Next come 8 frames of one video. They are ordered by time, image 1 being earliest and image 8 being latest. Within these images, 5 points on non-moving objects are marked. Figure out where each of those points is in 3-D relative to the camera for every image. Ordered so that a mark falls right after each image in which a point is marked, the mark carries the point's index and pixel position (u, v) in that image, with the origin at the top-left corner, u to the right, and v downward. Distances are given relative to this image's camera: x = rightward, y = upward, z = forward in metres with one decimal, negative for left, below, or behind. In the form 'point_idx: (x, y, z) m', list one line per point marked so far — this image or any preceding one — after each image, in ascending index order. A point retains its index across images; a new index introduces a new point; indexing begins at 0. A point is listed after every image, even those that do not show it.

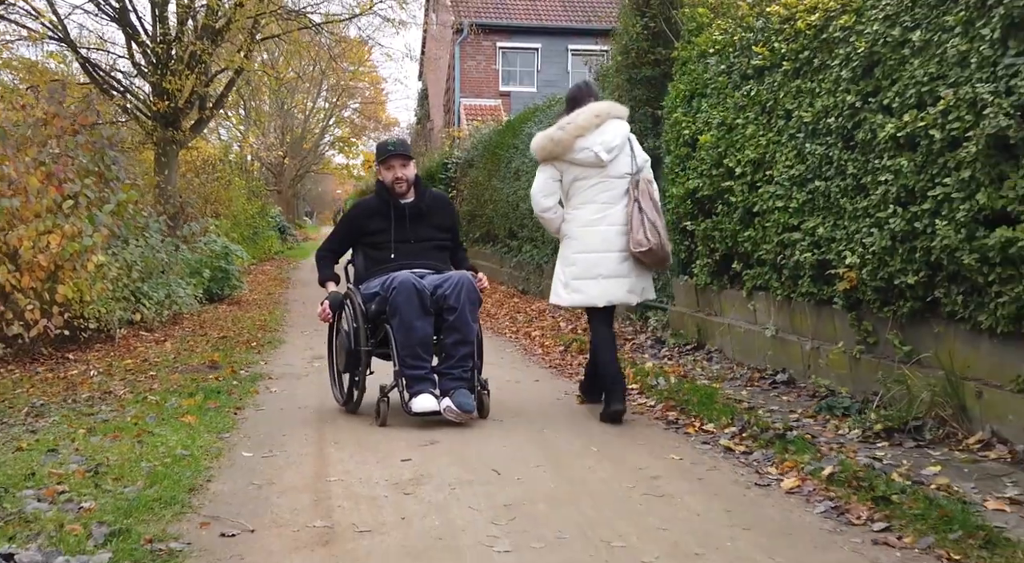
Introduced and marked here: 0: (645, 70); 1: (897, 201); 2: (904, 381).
0: (+1.4, +2.2, +12.1) m
1: (+2.2, +0.5, +6.5) m
2: (+2.2, -0.6, +6.5) m
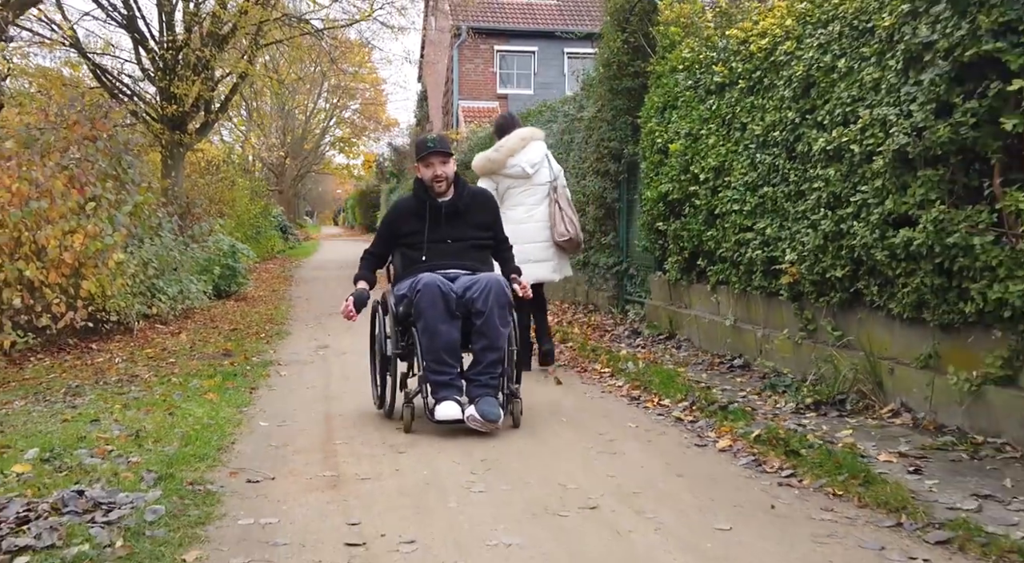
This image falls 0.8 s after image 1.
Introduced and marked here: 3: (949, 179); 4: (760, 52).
0: (+1.3, +2.3, +13.1) m
1: (+2.1, +0.5, +7.5) m
2: (+2.1, -0.5, +7.5) m
3: (+2.3, +0.5, +6.0) m
4: (+1.9, +1.8, +8.8) m
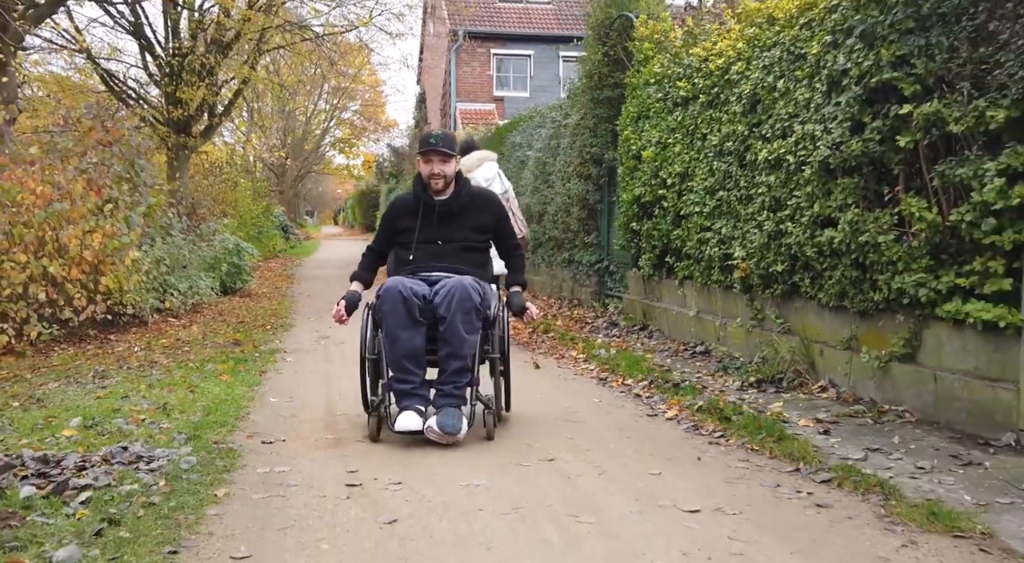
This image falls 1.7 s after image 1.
0: (+1.1, +2.3, +14.1) m
1: (+1.9, +0.5, +8.5) m
2: (+2.0, -0.5, +8.5) m
3: (+2.2, +0.6, +7.0) m
4: (+1.8, +1.8, +9.9) m
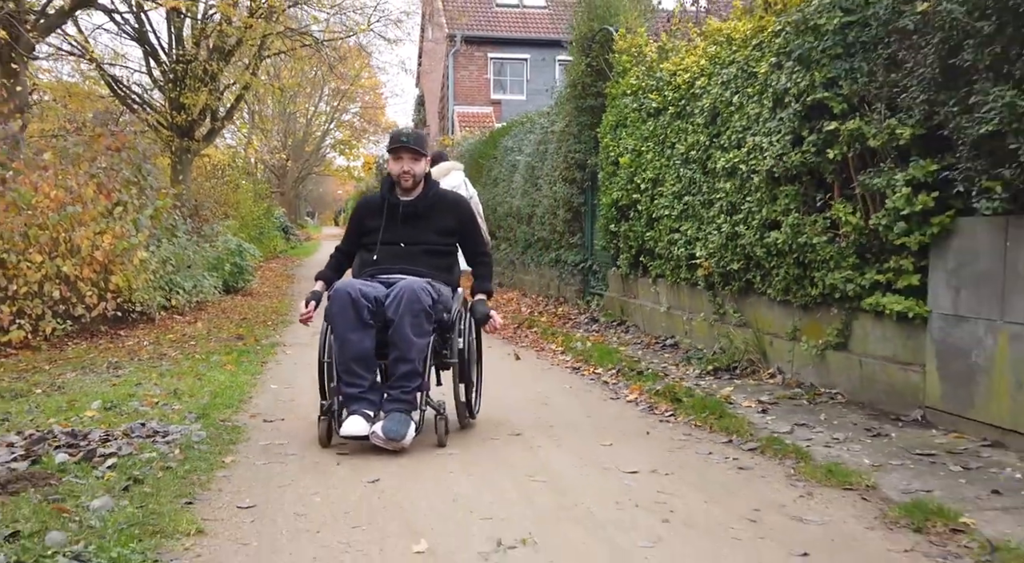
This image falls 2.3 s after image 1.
0: (+1.0, +2.3, +14.9) m
1: (+1.8, +0.6, +9.3) m
2: (+1.8, -0.5, +9.4) m
3: (+2.0, +0.6, +7.8) m
4: (+1.6, +1.8, +10.7) m
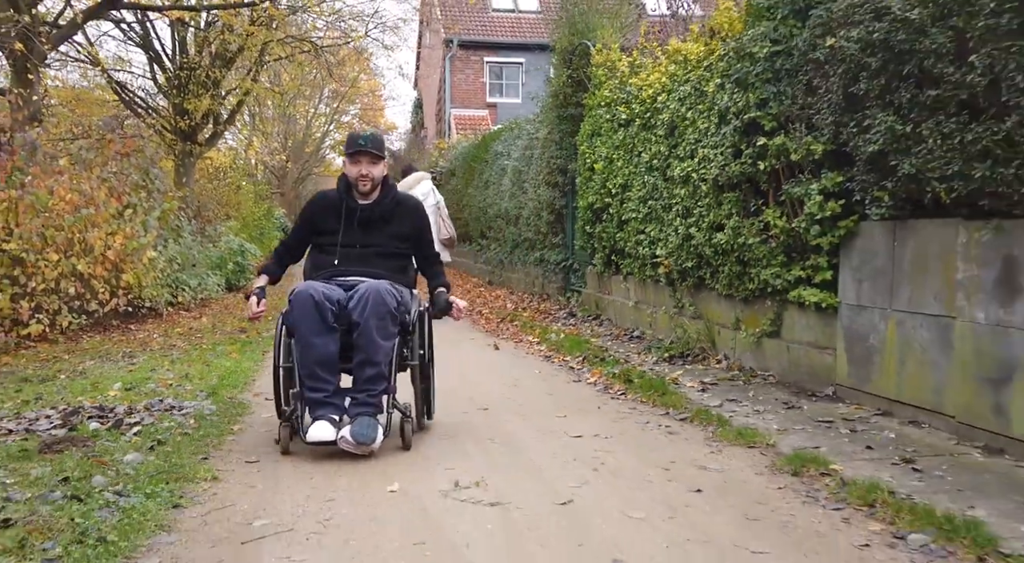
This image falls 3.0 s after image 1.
0: (+0.8, +2.4, +15.9) m
1: (+1.5, +0.6, +10.4) m
2: (+1.6, -0.4, +10.4) m
3: (+1.8, +0.6, +8.9) m
4: (+1.4, +1.9, +11.7) m
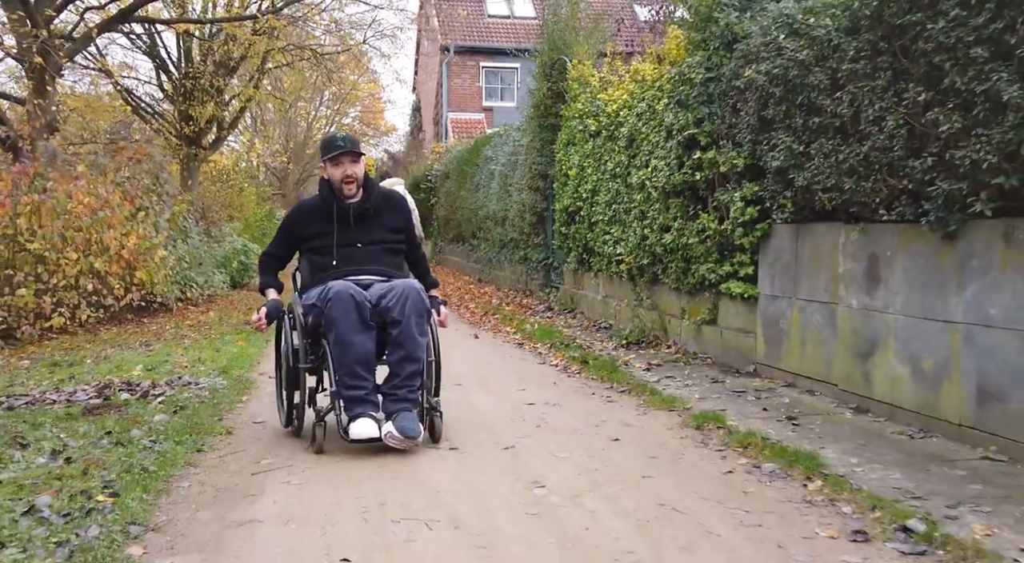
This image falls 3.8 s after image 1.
0: (+0.5, +2.4, +17.3) m
1: (+1.3, +0.6, +11.7) m
2: (+1.3, -0.4, +11.7) m
3: (+1.5, +0.7, +10.2) m
4: (+1.1, +1.9, +13.0) m
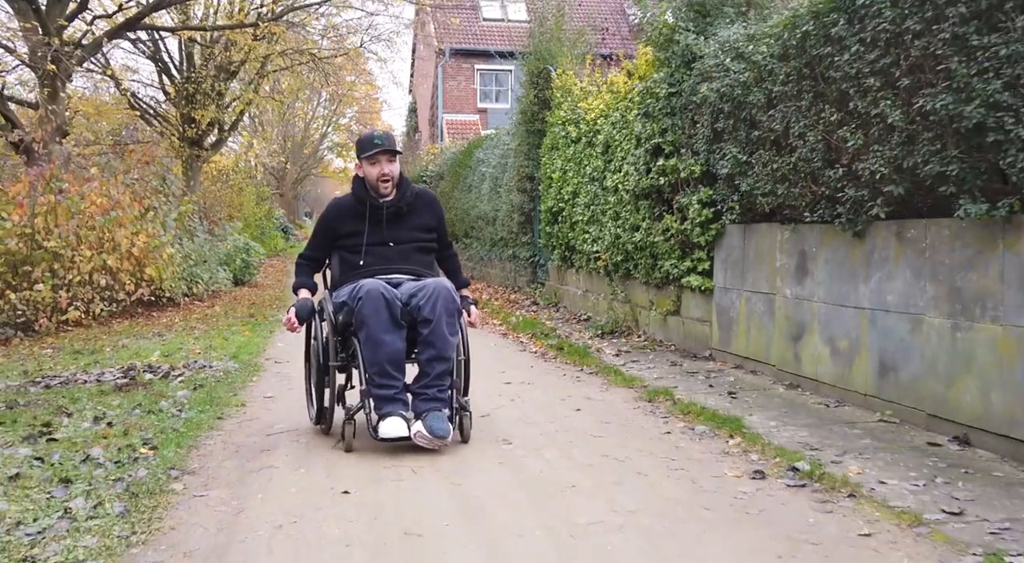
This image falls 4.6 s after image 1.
0: (+0.4, +2.5, +18.3) m
1: (+1.1, +0.7, +12.7) m
2: (+1.2, -0.3, +12.8) m
3: (+1.4, +0.7, +11.2) m
4: (+1.0, +2.0, +14.1) m
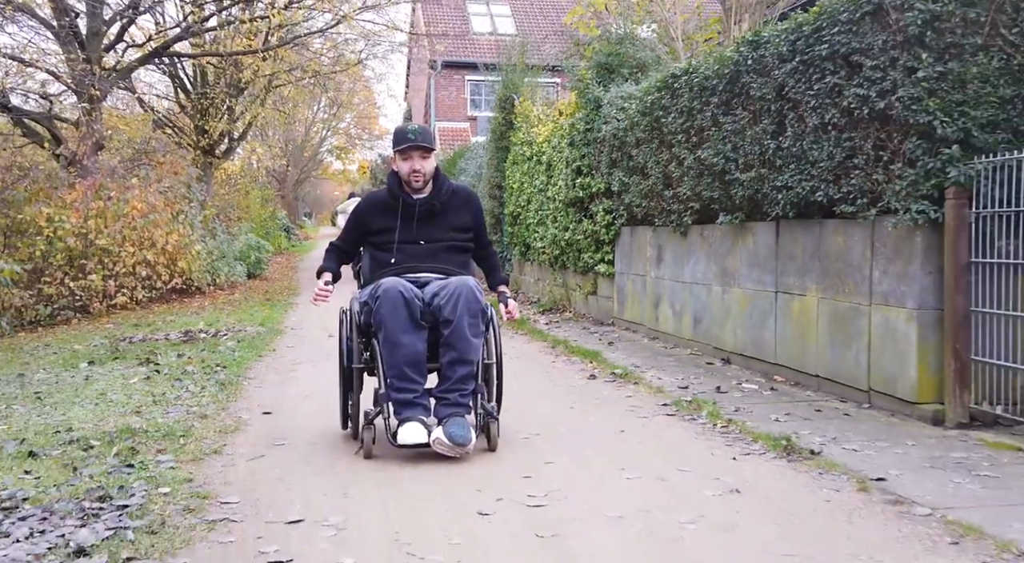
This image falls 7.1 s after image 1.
0: (-0.2, +2.6, +21.9) m
1: (+0.6, +0.8, +16.3) m
2: (+0.6, -0.2, +16.4) m
3: (+0.8, +0.9, +14.8) m
4: (+0.4, +2.1, +17.7) m
